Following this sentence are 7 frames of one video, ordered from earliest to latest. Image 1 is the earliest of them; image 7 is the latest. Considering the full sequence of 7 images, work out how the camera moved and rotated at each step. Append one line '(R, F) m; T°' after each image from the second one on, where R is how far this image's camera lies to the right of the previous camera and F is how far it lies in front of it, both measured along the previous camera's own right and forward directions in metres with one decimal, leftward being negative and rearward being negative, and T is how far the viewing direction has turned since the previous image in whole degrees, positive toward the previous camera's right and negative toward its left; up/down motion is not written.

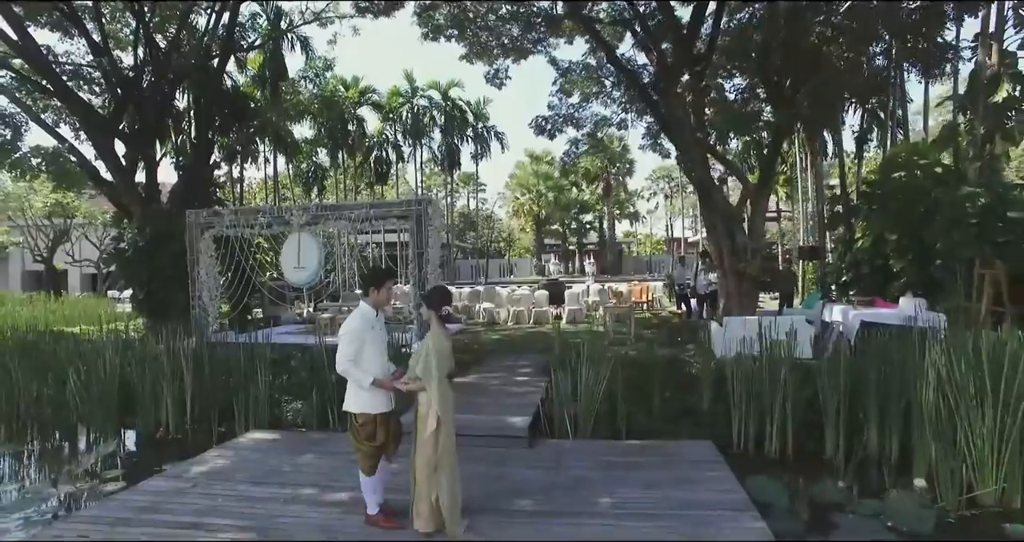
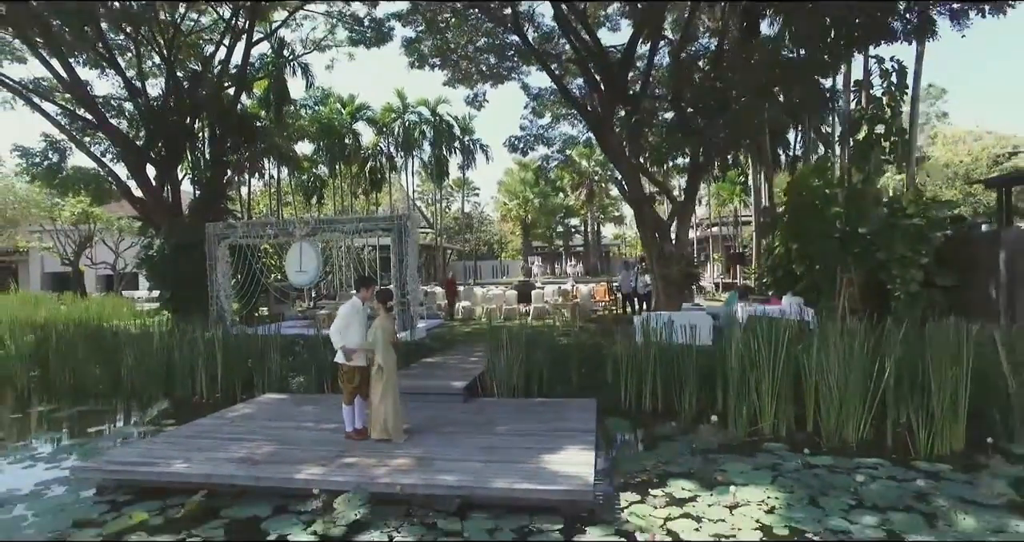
(+0.6, -1.7) m; 0°
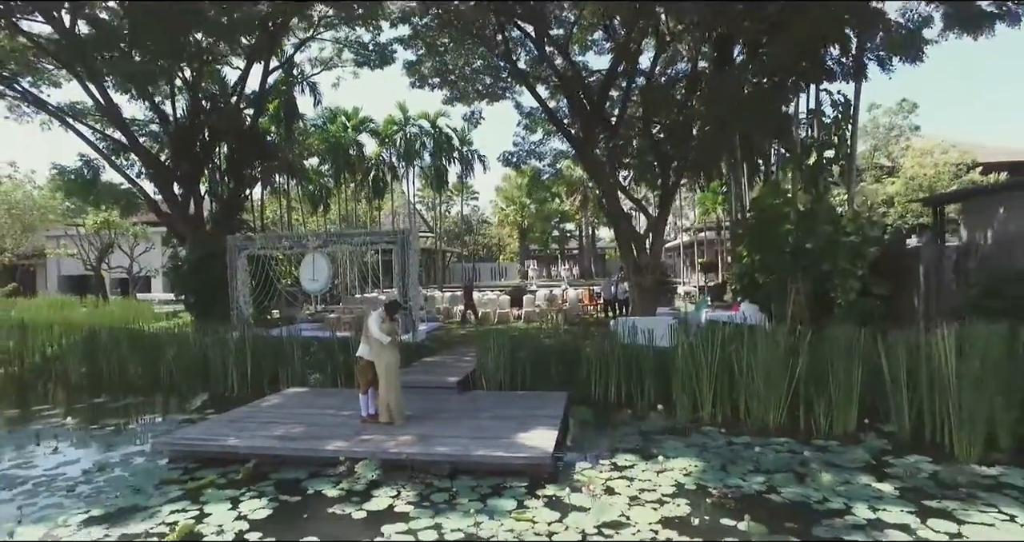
(+0.2, -1.2) m; 0°
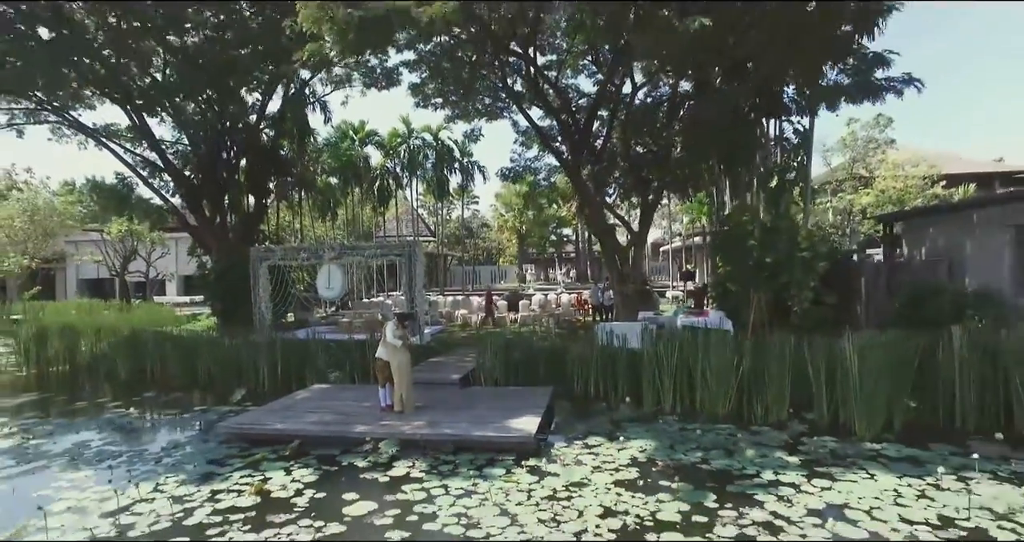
(+0.1, -1.3) m; 0°
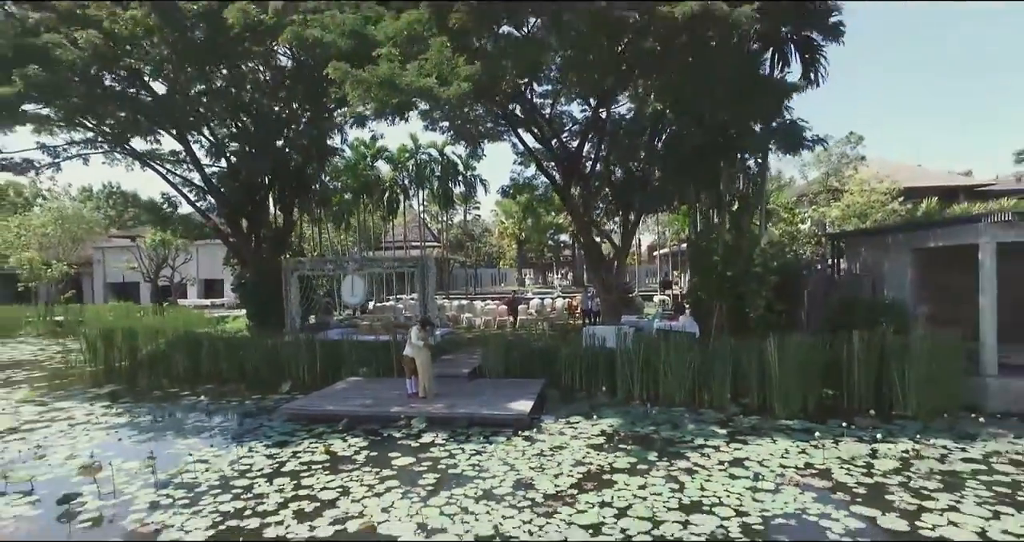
(0.0, -1.9) m; 0°
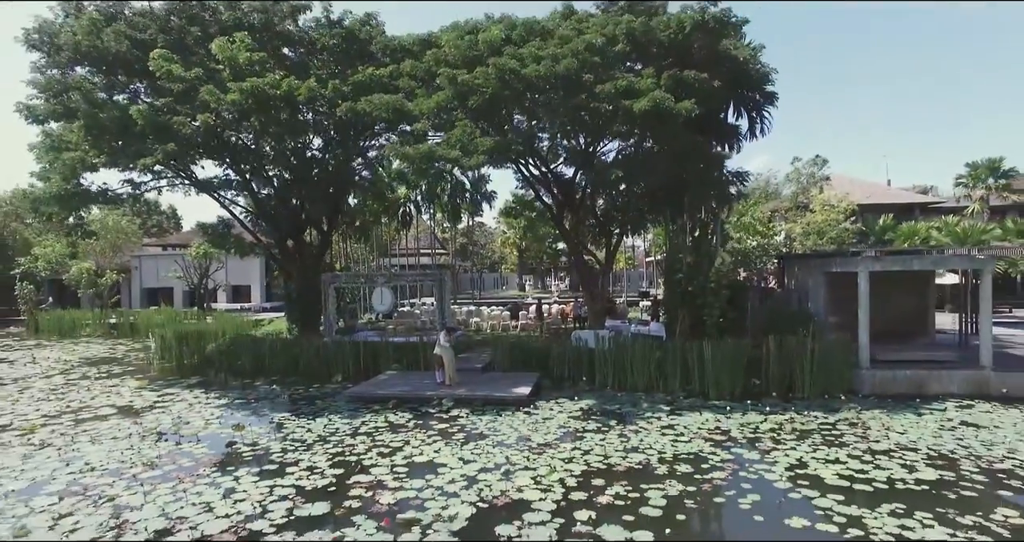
(-0.1, -2.9) m; 0°
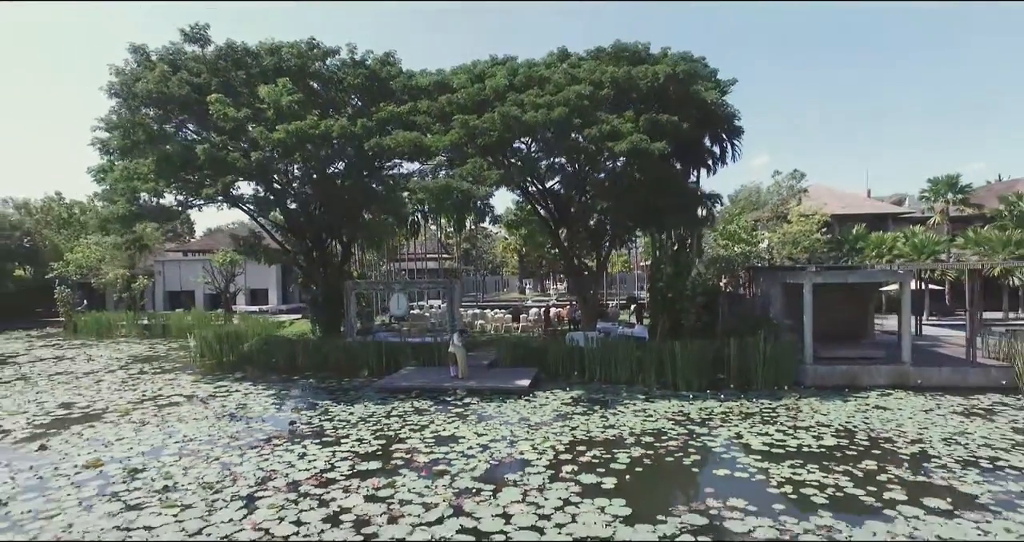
(-0.1, -2.1) m; 0°
